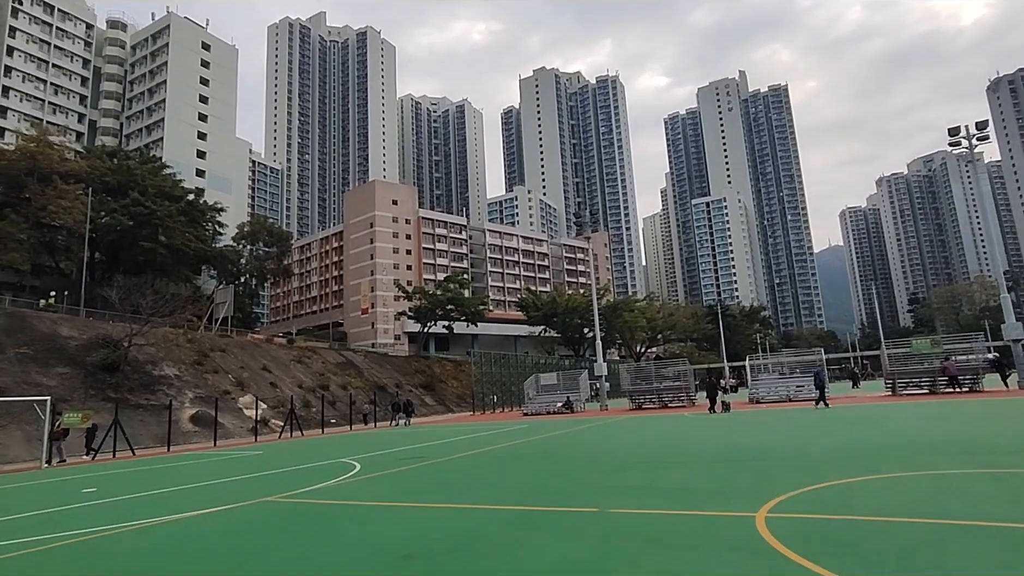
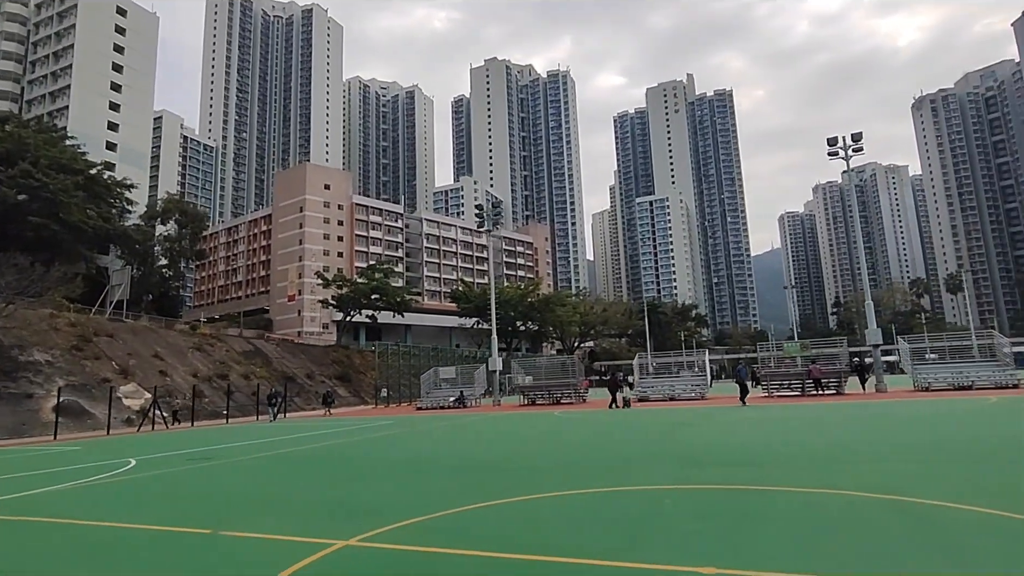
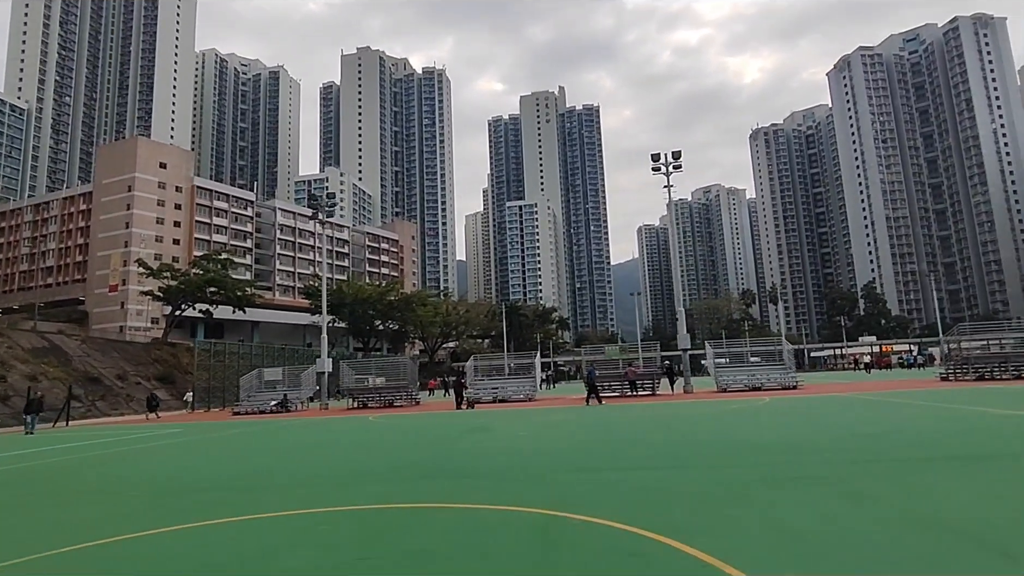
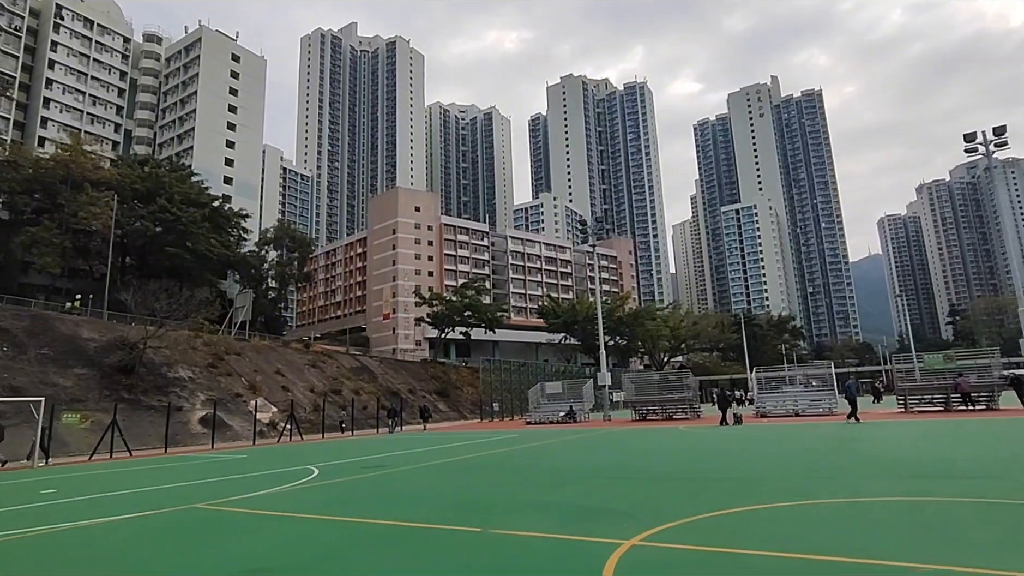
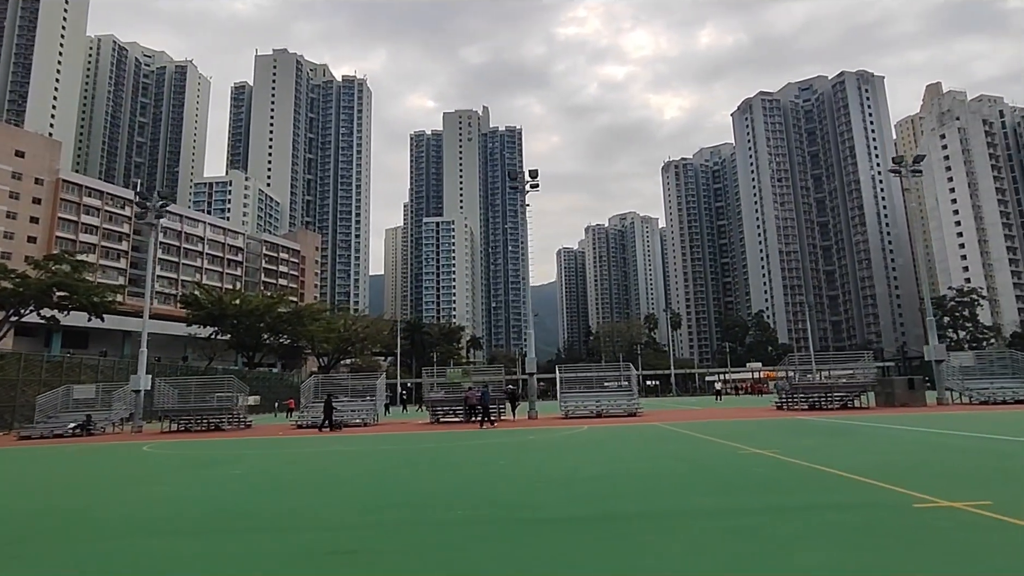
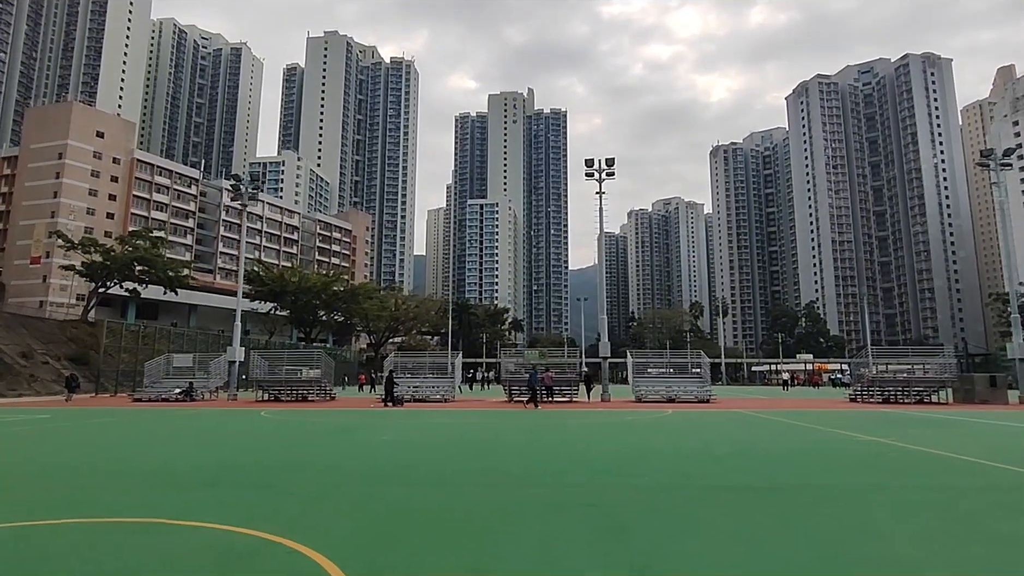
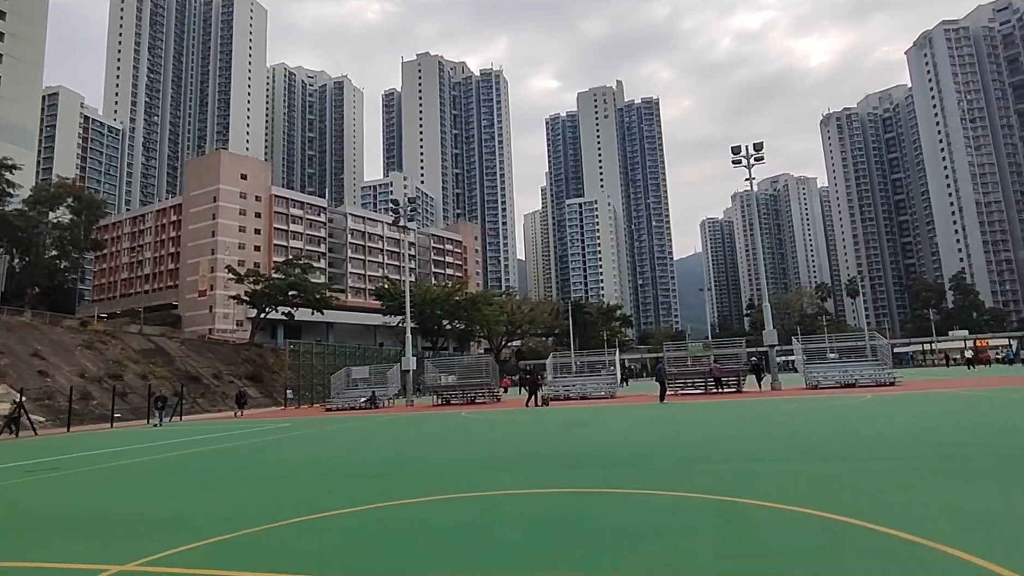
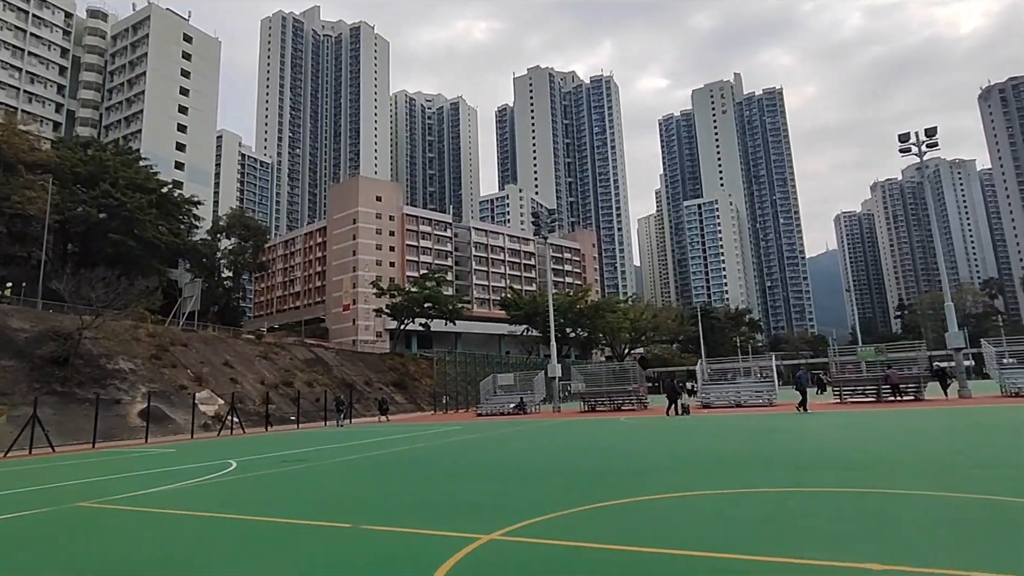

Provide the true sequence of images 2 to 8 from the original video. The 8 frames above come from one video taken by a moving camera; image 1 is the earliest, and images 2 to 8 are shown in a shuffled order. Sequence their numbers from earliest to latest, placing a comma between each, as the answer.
4, 8, 2, 7, 3, 6, 5
